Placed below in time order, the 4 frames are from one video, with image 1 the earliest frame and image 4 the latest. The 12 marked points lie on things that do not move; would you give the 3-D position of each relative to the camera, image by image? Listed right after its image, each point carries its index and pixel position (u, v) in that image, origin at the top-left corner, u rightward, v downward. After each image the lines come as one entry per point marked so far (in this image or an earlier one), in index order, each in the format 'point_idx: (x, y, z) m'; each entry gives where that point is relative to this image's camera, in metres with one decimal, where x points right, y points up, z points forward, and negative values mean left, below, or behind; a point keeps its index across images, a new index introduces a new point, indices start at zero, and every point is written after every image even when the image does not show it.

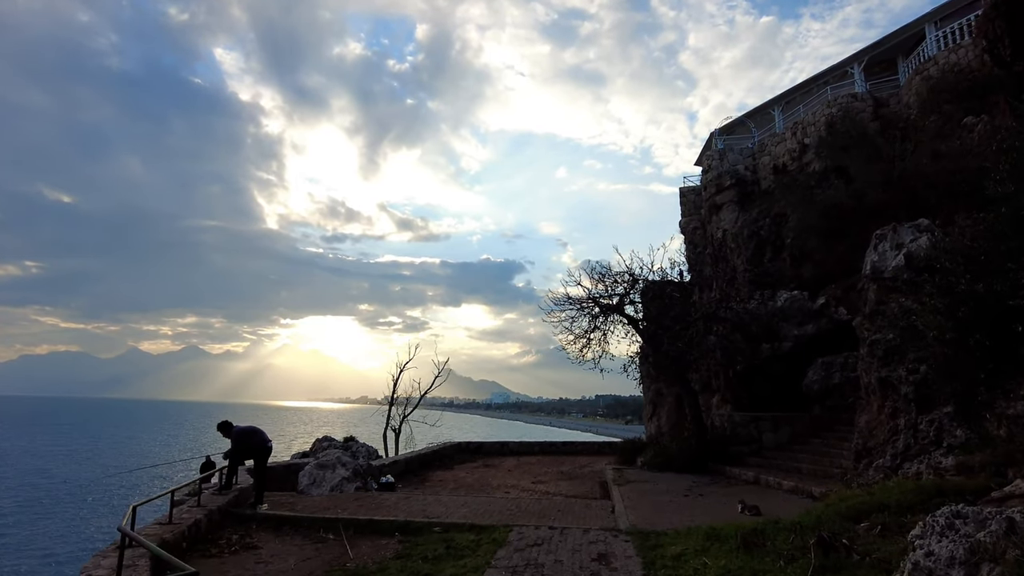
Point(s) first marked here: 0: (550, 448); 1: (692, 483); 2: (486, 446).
0: (+1.1, -4.7, +19.6) m
1: (+3.1, -3.3, +11.2) m
2: (-0.8, -4.6, +19.3) m
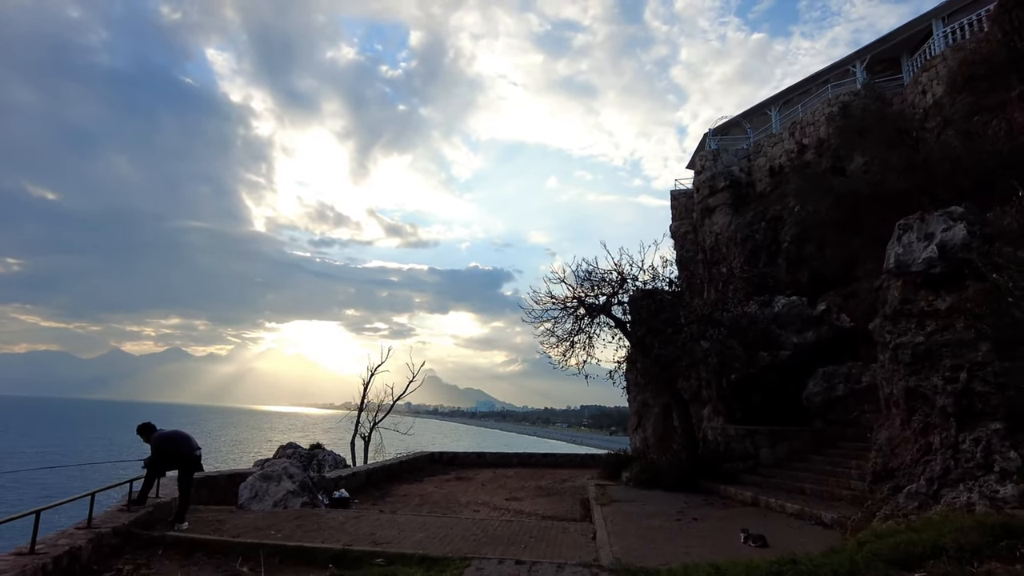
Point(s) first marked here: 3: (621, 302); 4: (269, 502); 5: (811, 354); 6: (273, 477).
0: (+0.5, -4.7, +18.3) m
1: (+2.6, -3.3, +9.9) m
2: (-1.4, -4.6, +18.0) m
3: (+2.4, -0.3, +14.4) m
4: (-3.5, -3.1, +9.4) m
5: (+6.6, -1.5, +14.6) m
6: (-3.6, -2.8, +9.9) m
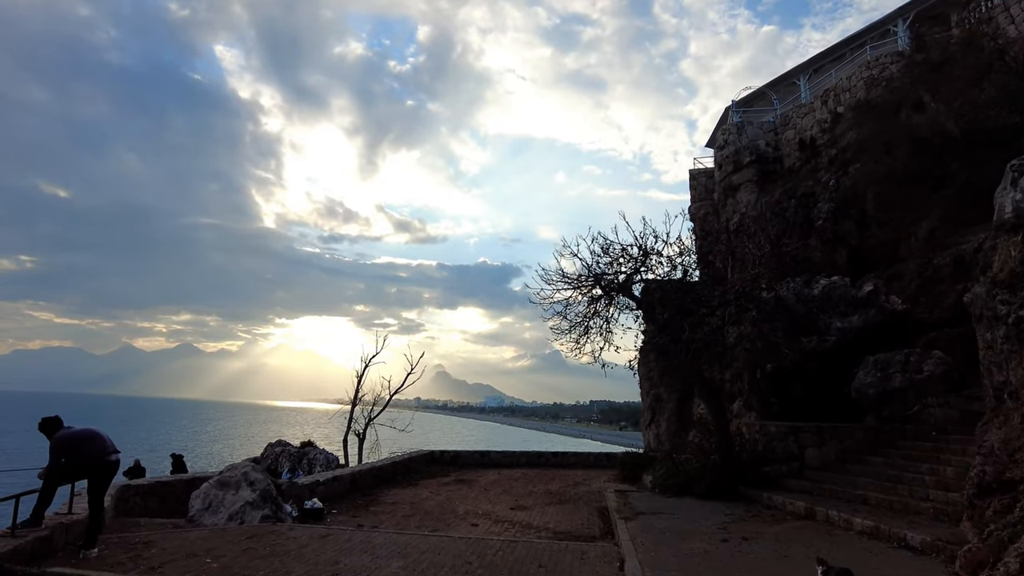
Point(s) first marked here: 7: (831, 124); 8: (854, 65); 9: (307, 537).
0: (+0.6, -4.3, +16.6) m
1: (+2.7, -2.9, +8.2) m
2: (-1.2, -4.1, +16.3) m
3: (+2.5, +0.1, +12.7) m
4: (-3.4, -2.7, +7.8) m
5: (+6.8, -1.0, +12.9) m
6: (-3.5, -2.5, +8.3) m
7: (+9.3, +4.8, +19.3) m
8: (+10.1, +6.6, +19.4) m
9: (-2.2, -2.7, +7.0) m
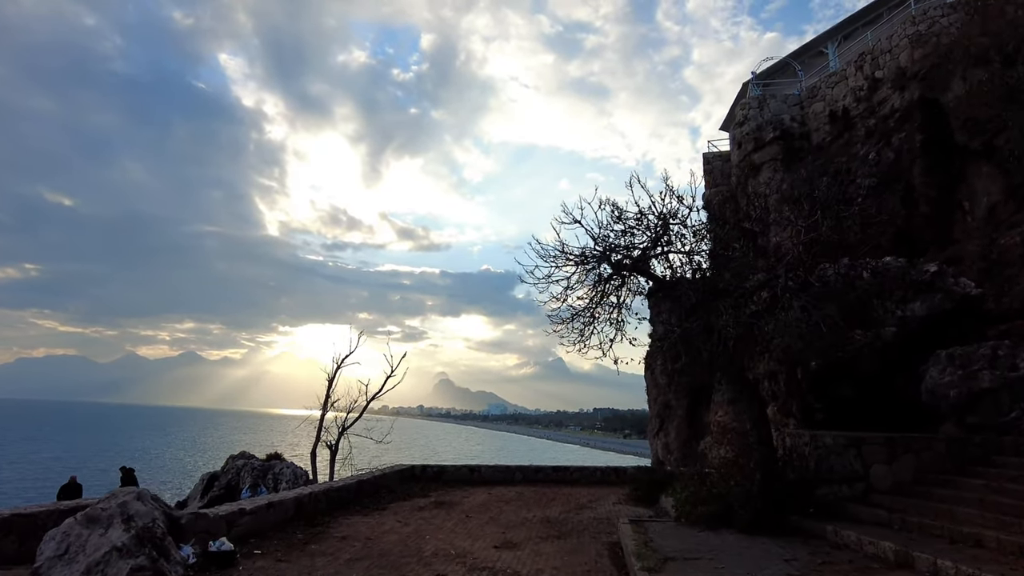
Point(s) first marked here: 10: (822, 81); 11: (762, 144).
0: (+0.5, -4.0, +14.2) m
1: (+2.5, -2.5, +5.9) m
2: (-1.4, -3.9, +14.0) m
3: (+2.3, +0.5, +10.4) m
4: (-3.6, -2.3, +5.5) m
5: (+6.6, -0.7, +10.5) m
6: (-3.7, -2.1, +6.0) m
7: (+9.2, +5.1, +17.0) m
8: (+9.9, +6.8, +17.1) m
9: (-2.4, -2.3, +4.7) m
10: (+8.9, +5.9, +18.9) m
11: (+7.1, +4.1, +18.7) m
